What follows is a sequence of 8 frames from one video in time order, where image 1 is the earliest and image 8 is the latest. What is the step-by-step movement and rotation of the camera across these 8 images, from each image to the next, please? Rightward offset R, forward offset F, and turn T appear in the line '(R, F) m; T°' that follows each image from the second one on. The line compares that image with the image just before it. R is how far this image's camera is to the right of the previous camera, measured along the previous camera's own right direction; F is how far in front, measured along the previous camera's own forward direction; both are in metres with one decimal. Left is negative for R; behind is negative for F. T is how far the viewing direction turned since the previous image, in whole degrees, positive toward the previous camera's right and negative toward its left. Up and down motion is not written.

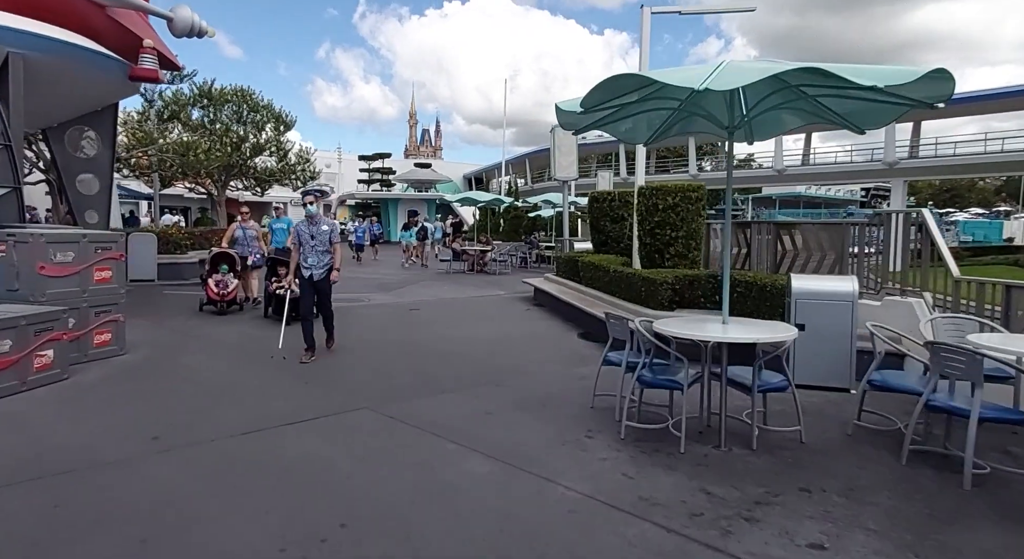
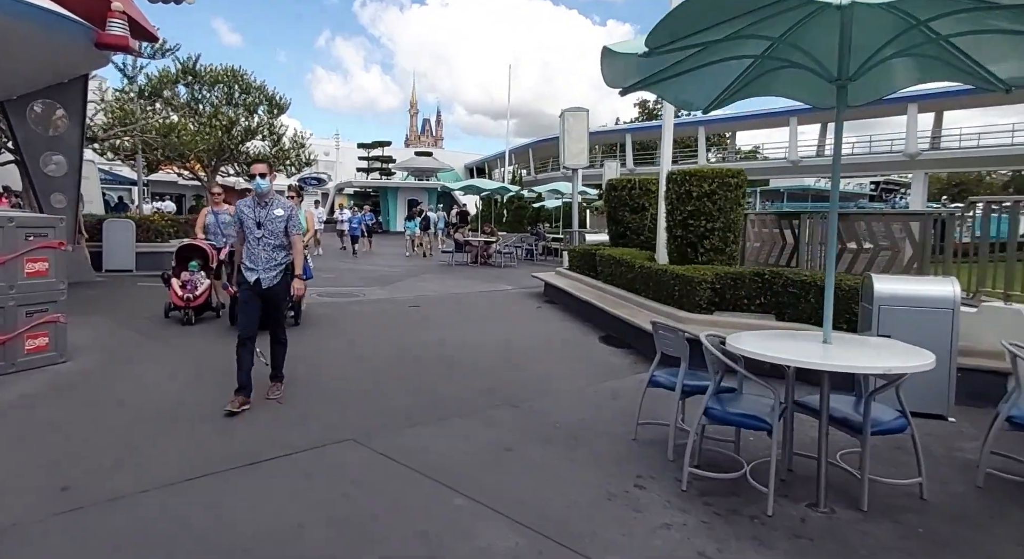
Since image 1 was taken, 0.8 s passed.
(-0.2, +1.0) m; 0°
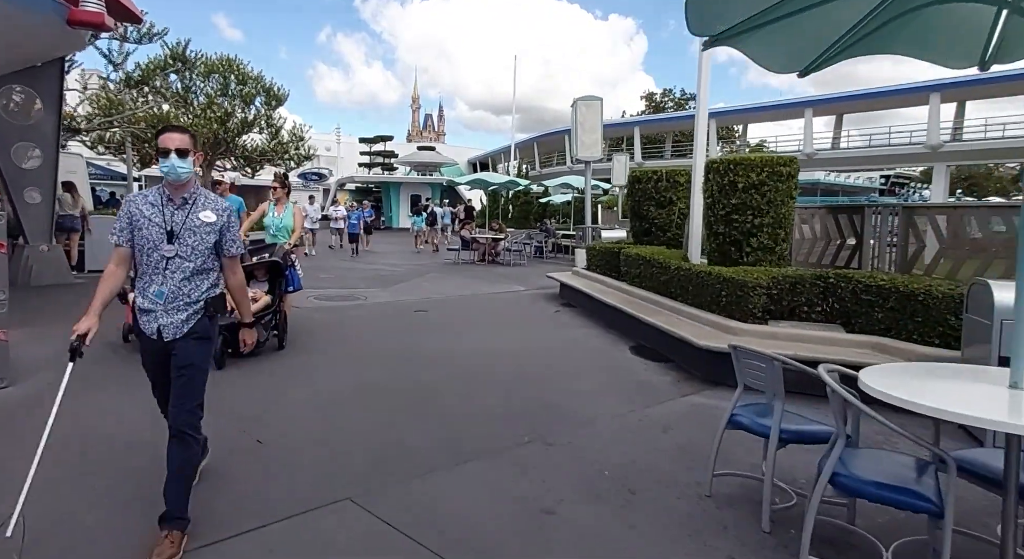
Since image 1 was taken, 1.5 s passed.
(-0.2, +0.9) m; 0°
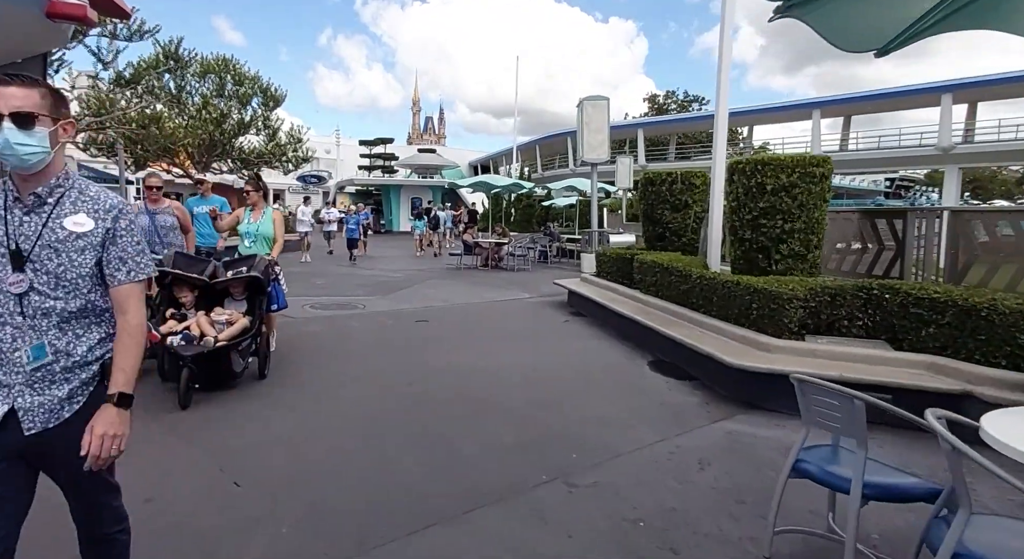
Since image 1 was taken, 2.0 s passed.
(-0.1, +0.5) m; 0°
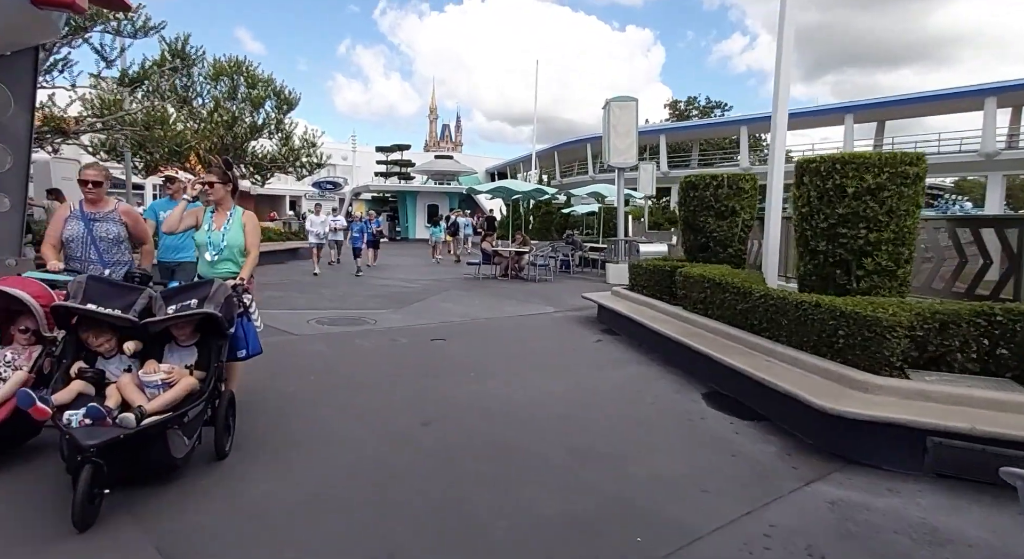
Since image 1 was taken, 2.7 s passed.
(-0.2, +0.9) m; -2°
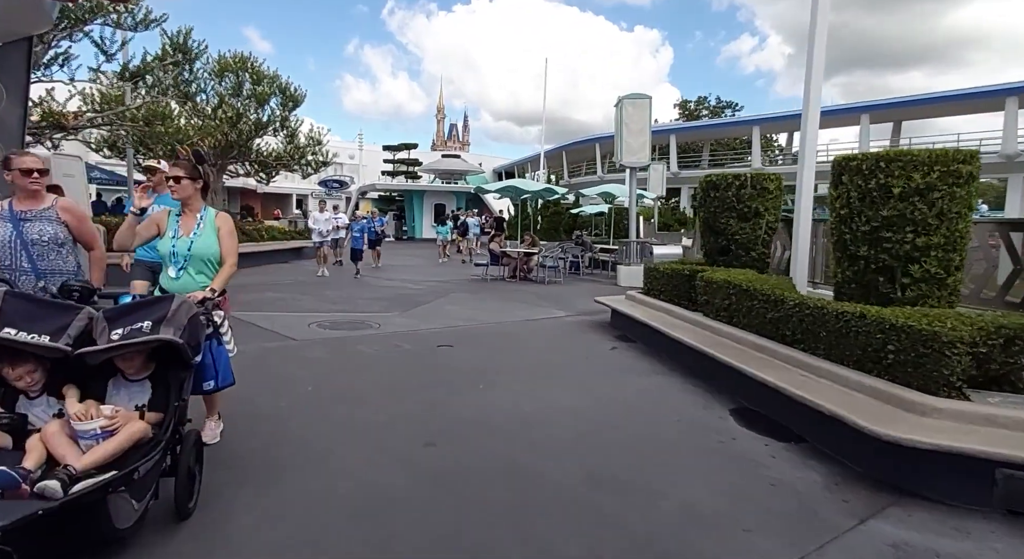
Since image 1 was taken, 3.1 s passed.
(-0.1, +0.4) m; -1°
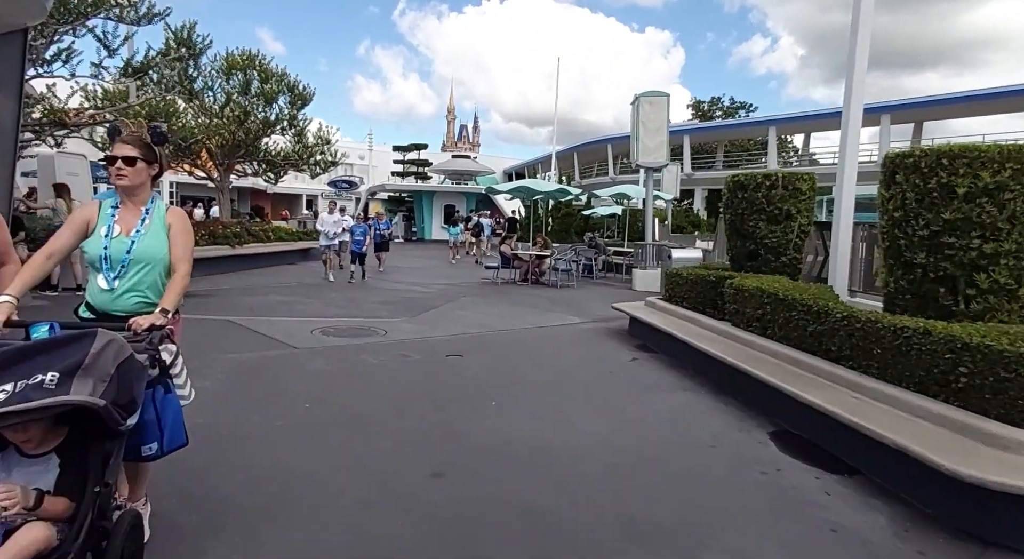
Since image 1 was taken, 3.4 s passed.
(-0.1, +0.4) m; -1°
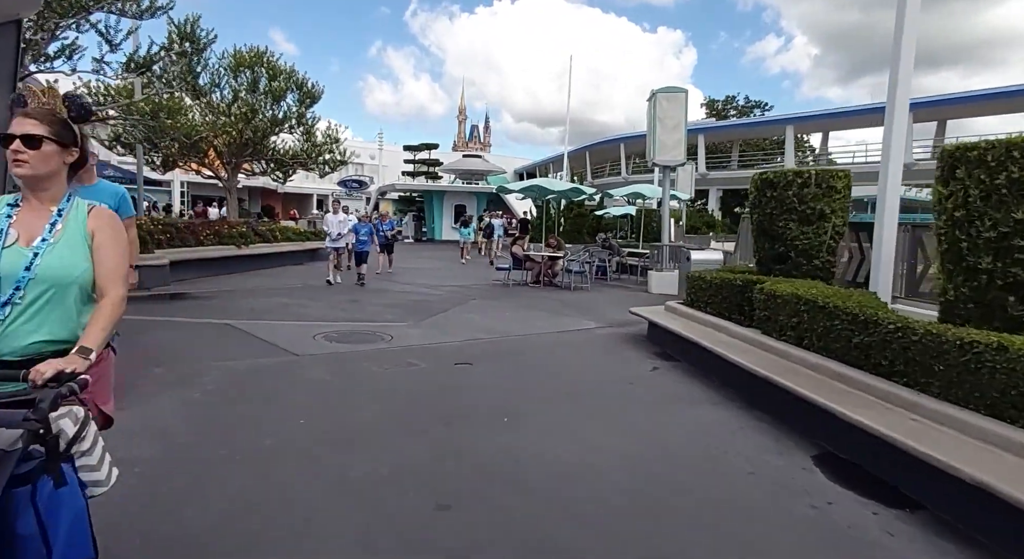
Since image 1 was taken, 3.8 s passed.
(0.0, +0.4) m; -1°
